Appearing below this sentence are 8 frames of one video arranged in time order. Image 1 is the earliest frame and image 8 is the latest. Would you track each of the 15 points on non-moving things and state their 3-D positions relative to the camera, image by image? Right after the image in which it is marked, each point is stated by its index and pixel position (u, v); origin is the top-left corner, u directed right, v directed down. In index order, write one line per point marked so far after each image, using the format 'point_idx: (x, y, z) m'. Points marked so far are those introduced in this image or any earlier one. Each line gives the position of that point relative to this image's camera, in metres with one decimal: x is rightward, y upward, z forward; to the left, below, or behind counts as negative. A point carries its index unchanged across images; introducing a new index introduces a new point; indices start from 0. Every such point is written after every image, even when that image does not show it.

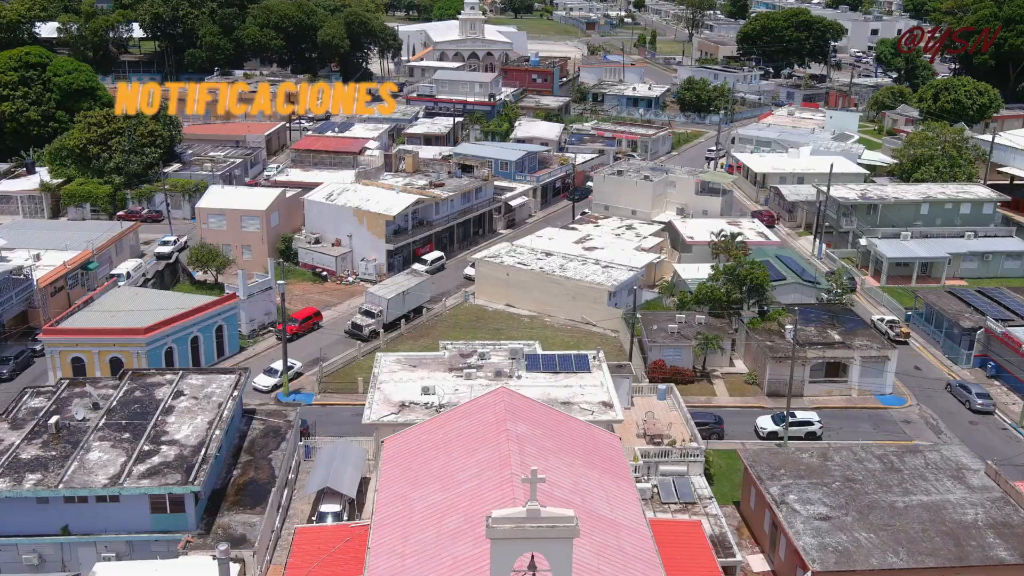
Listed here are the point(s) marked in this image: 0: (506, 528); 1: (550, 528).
0: (-0.2, -6.7, +19.8) m
1: (+1.1, -6.7, +19.9) m
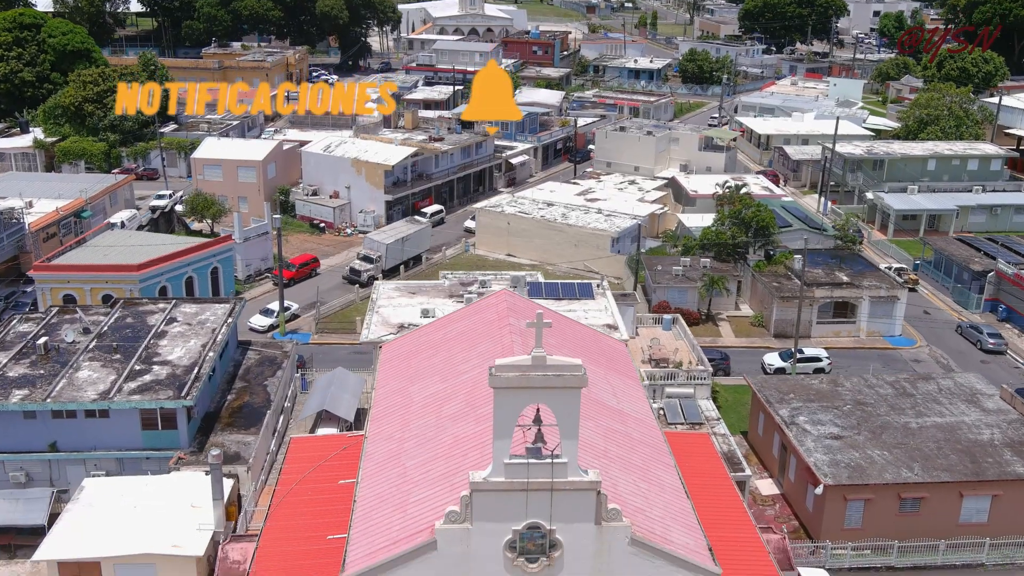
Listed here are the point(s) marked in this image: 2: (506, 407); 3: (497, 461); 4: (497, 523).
0: (0.0, -2.3, +18.7) m
1: (+1.2, -2.4, +18.8) m
2: (-0.2, -3.2, +19.0) m
3: (-0.4, -4.7, +19.4) m
4: (-0.4, -6.6, +19.8) m
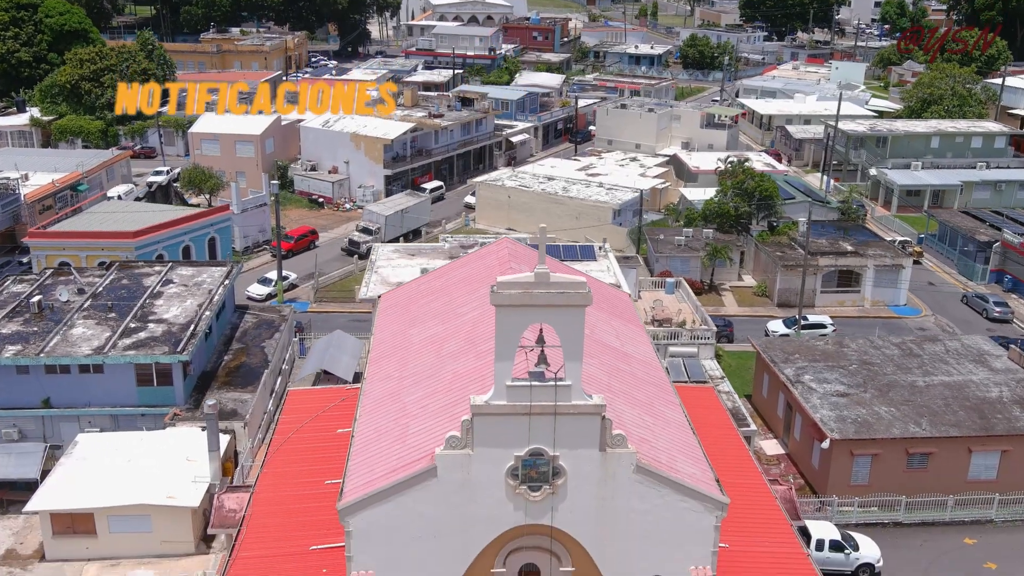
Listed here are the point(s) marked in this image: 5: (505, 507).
0: (0.0, -0.1, +18.2) m
1: (+1.2, -0.2, +18.2) m
2: (-0.1, -1.0, +18.4) m
3: (-0.4, -2.5, +18.8) m
4: (-0.4, -4.4, +19.2) m
5: (-0.2, -6.1, +19.7) m
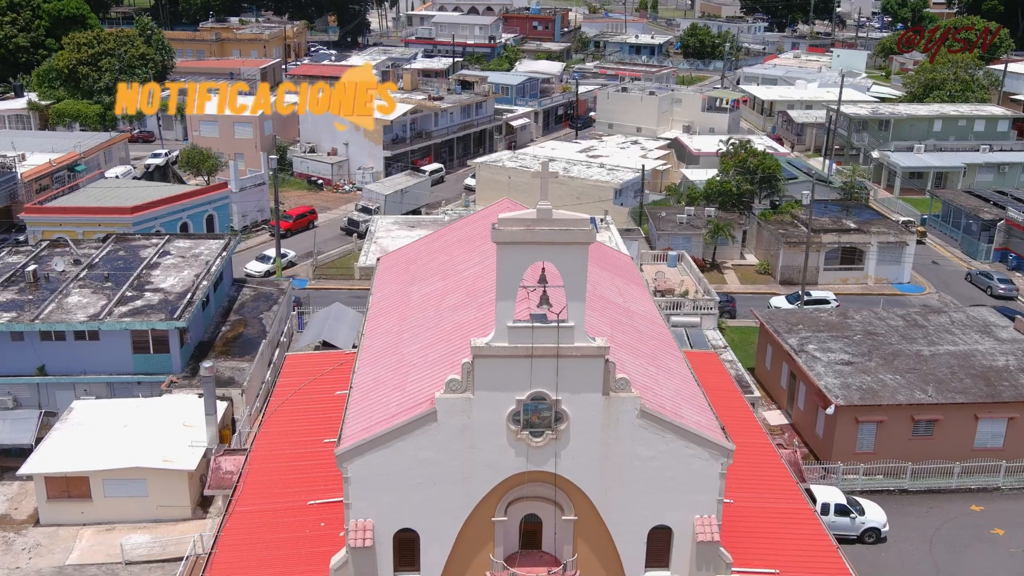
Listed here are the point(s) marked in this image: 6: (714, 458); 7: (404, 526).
0: (+0.1, +1.4, +17.7) m
1: (+1.3, +1.4, +17.8) m
2: (-0.1, +0.6, +18.0) m
3: (-0.3, -0.9, +18.4) m
4: (-0.3, -2.8, +18.8) m
5: (-0.1, -4.5, +19.2) m
6: (+5.6, -4.7, +19.6) m
7: (-3.0, -6.6, +19.6) m
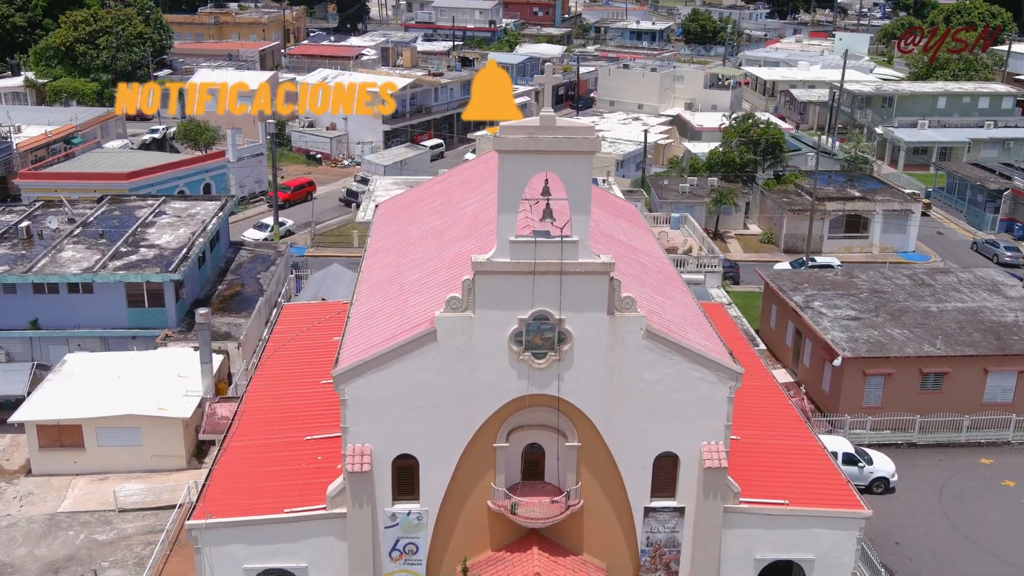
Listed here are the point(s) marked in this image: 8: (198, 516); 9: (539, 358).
0: (+0.1, +3.6, +17.2) m
1: (+1.3, +3.6, +17.2) m
2: (0.0, +2.8, +17.4) m
3: (-0.3, +1.2, +17.8) m
4: (-0.3, -0.6, +18.2) m
5: (-0.1, -2.3, +18.7) m
6: (+5.6, -2.5, +19.0) m
7: (-3.0, -4.4, +19.1) m
8: (-8.6, -6.3, +19.5) m
9: (+0.7, -1.9, +18.6) m
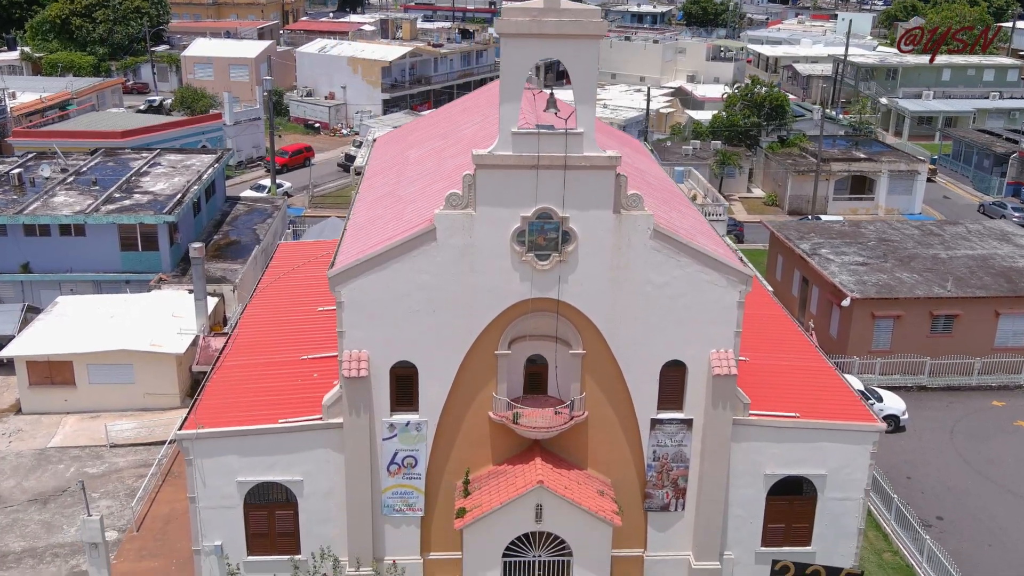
0: (+0.2, +6.2, +16.5) m
1: (+1.4, +6.2, +16.6) m
2: (+0.1, +5.3, +16.8) m
3: (-0.2, +3.8, +17.2) m
4: (-0.2, +2.0, +17.6) m
5: (0.0, +0.3, +18.0) m
6: (+5.7, +0.1, +18.3) m
7: (-2.9, -1.9, +18.4) m
8: (-8.6, -3.7, +18.8) m
9: (+0.8, +0.7, +18.0) m
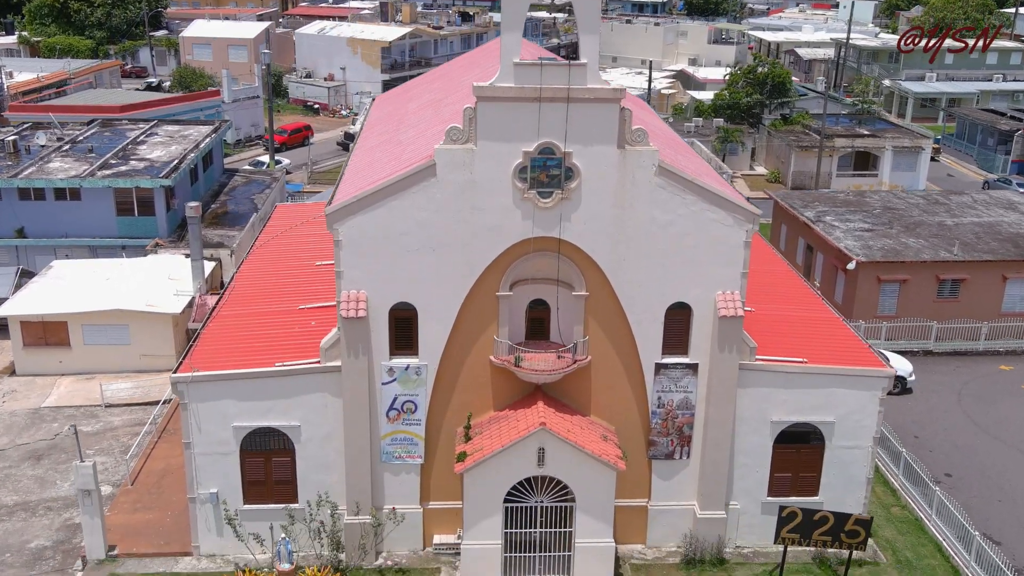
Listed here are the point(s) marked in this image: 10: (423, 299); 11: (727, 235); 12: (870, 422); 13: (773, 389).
0: (+0.2, +7.7, +16.1) m
1: (+1.4, +7.7, +16.1) m
2: (+0.1, +6.9, +16.3) m
3: (-0.2, +5.4, +16.8) m
4: (-0.2, +3.5, +17.1) m
5: (0.0, +1.8, +17.6) m
6: (+5.7, +1.6, +17.9) m
7: (-2.9, -0.3, +18.0) m
8: (-8.5, -2.2, +18.4) m
9: (+0.8, +2.3, +17.6) m
10: (-2.3, -0.3, +18.0) m
11: (+5.4, +1.4, +18.0) m
12: (+9.8, -3.6, +19.3) m
13: (+7.0, -2.7, +19.0) m
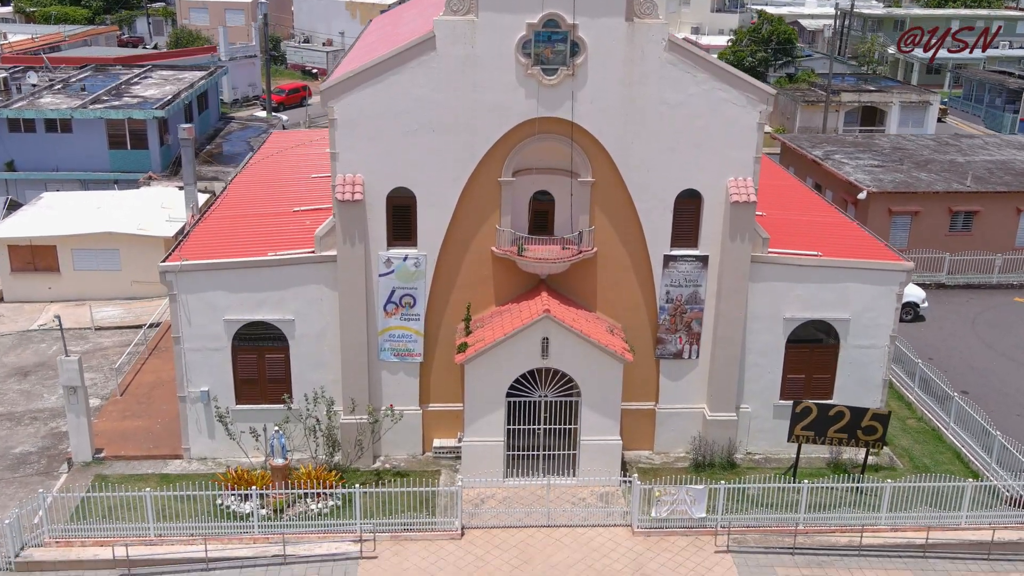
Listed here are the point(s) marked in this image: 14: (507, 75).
0: (+0.3, +10.5, +15.3) m
1: (+1.5, +10.5, +15.4) m
2: (+0.2, +9.7, +15.6) m
3: (-0.1, +8.2, +16.0) m
4: (-0.1, +6.3, +16.4) m
5: (+0.1, +4.6, +16.8) m
6: (+5.8, +4.4, +17.2) m
7: (-2.8, +2.5, +17.2) m
8: (-8.5, +0.7, +17.7) m
9: (+0.9, +5.1, +16.8) m
10: (-2.2, +2.5, +17.3) m
11: (+5.5, +4.2, +17.2) m
12: (+9.8, -0.8, +18.6) m
13: (+7.1, +0.1, +18.3) m
14: (-0.1, +5.0, +16.7) m
